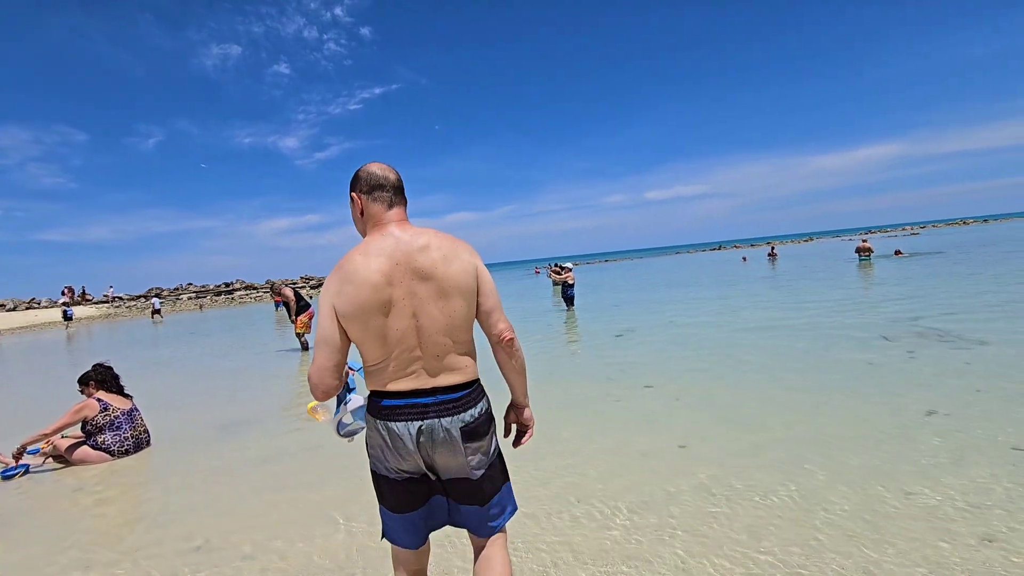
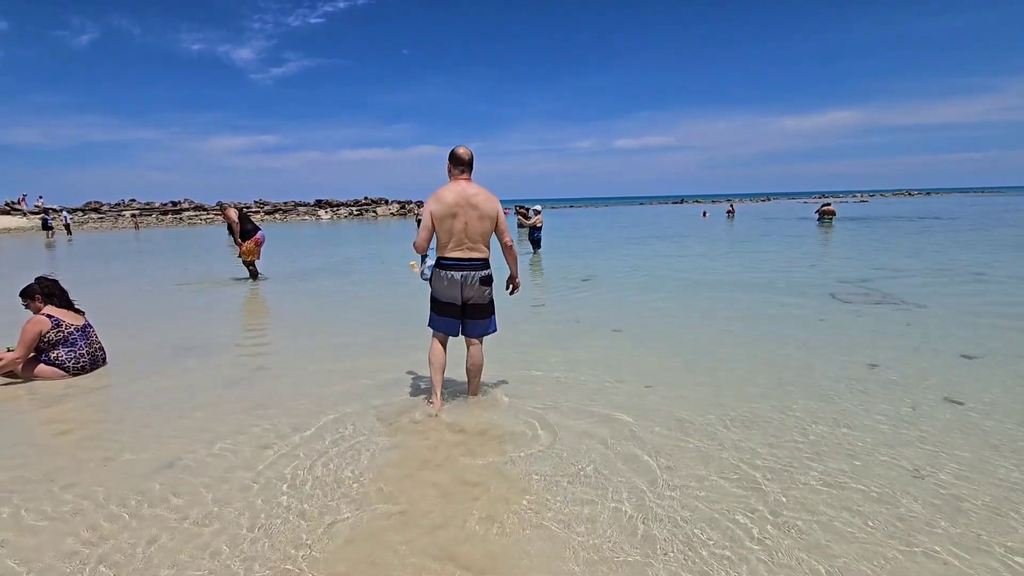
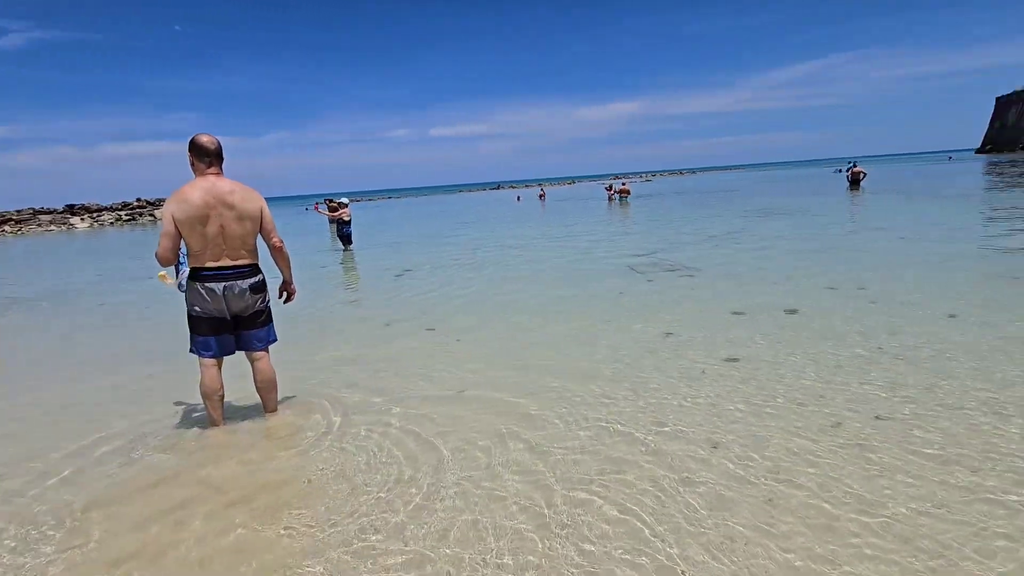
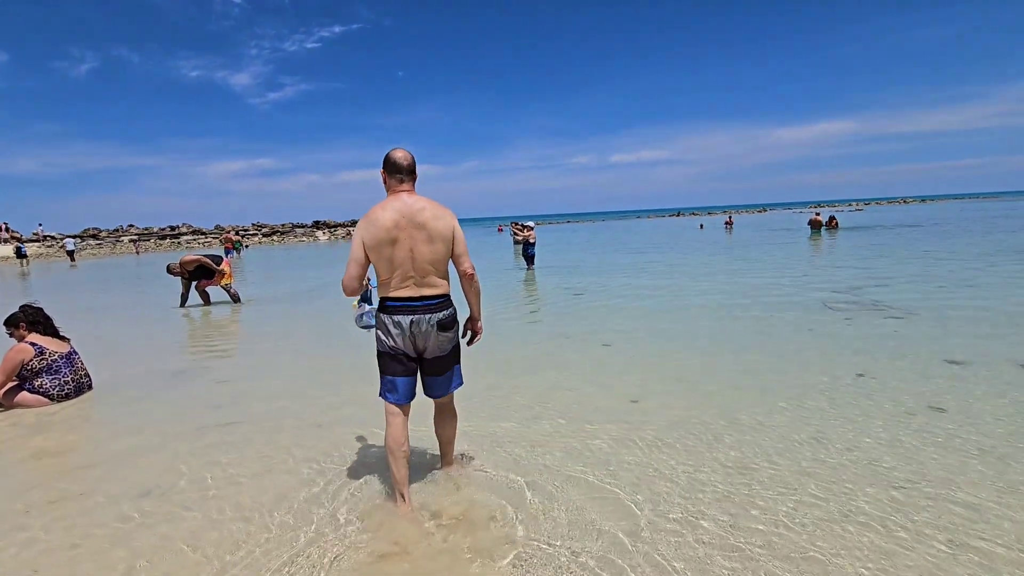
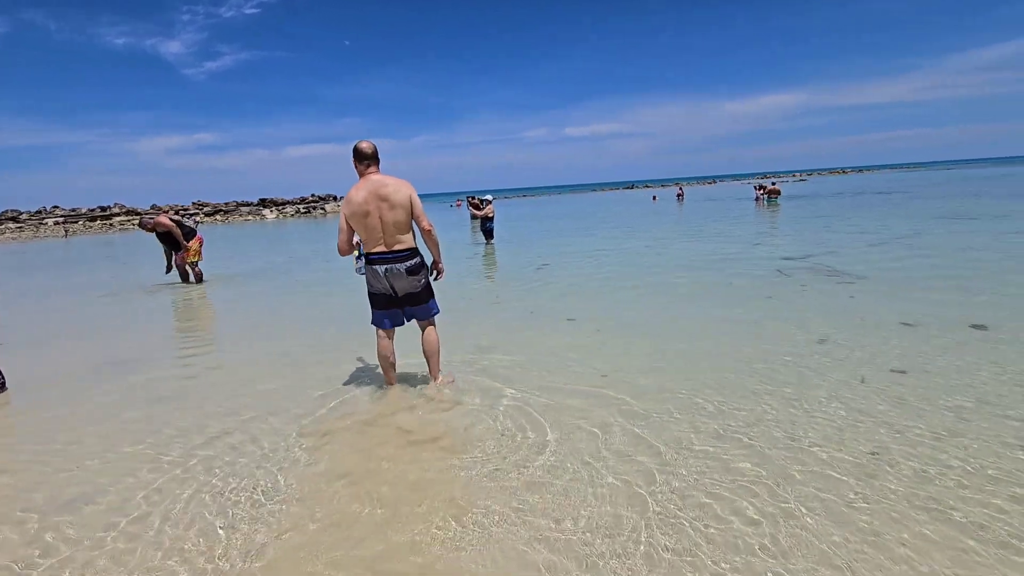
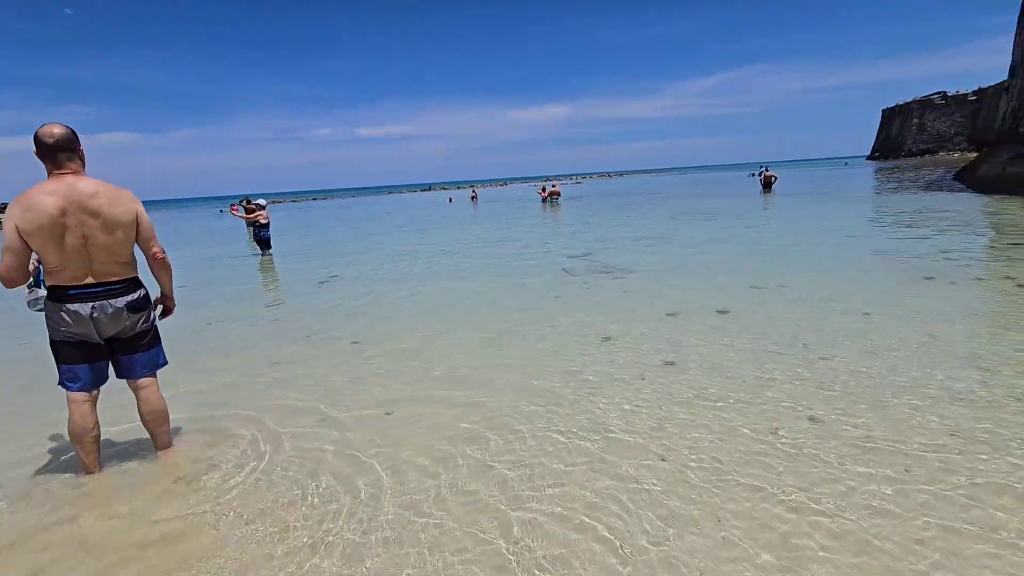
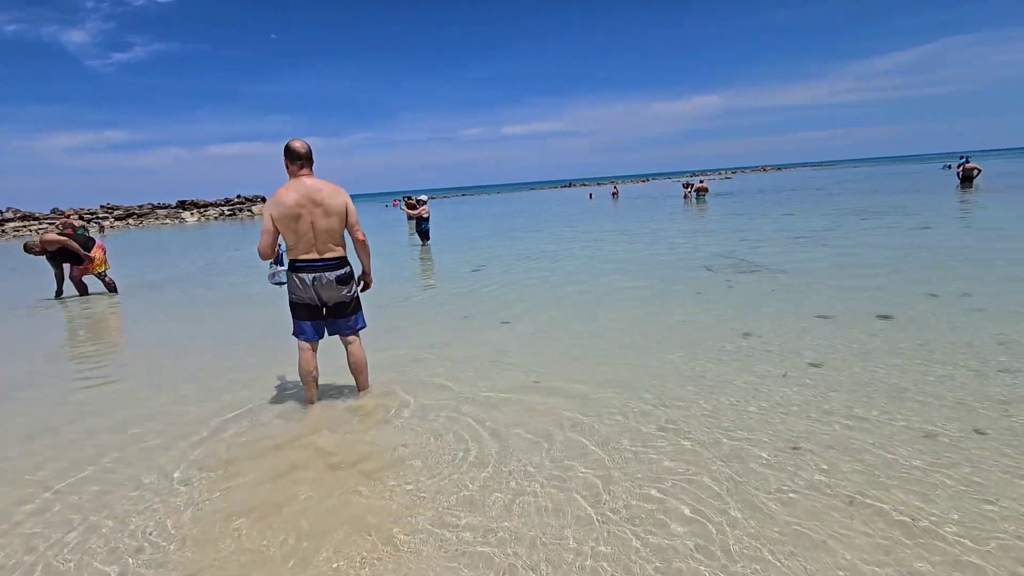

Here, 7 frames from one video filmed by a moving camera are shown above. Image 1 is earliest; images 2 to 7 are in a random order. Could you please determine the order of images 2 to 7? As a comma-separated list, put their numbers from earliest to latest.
4, 2, 5, 7, 3, 6
